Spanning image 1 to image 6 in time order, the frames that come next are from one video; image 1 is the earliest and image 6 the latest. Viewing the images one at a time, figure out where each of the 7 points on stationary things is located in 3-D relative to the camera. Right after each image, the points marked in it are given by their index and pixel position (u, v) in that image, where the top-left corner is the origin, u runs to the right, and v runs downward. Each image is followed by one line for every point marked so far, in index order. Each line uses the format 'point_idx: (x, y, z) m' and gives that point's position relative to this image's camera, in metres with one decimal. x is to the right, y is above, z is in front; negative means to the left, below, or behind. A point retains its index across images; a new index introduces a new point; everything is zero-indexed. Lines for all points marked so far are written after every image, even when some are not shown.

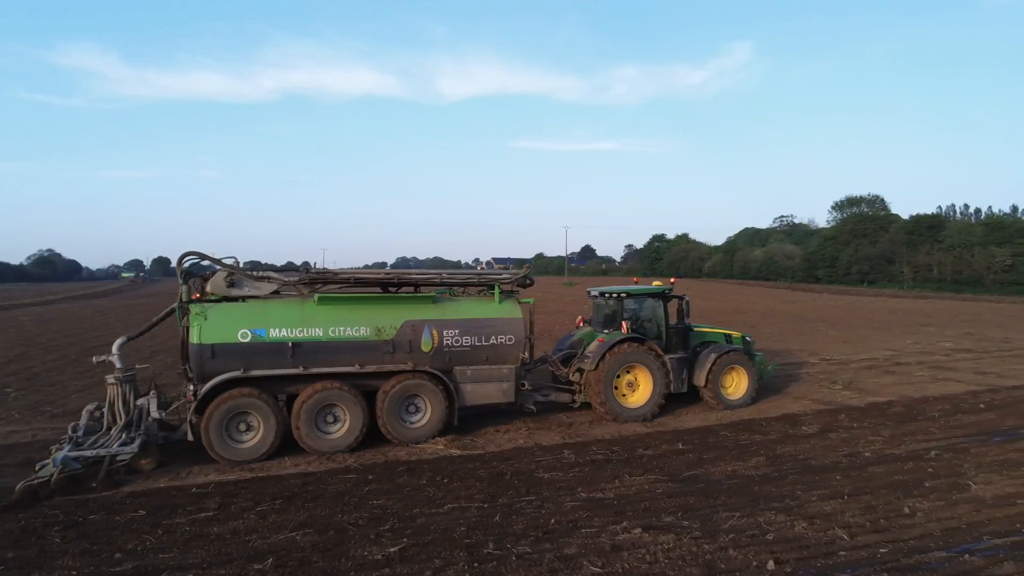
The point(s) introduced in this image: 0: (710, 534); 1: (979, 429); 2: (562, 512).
0: (+1.1, -1.4, +4.2) m
1: (+4.1, -1.3, +6.6) m
2: (+0.3, -1.4, +4.7) m
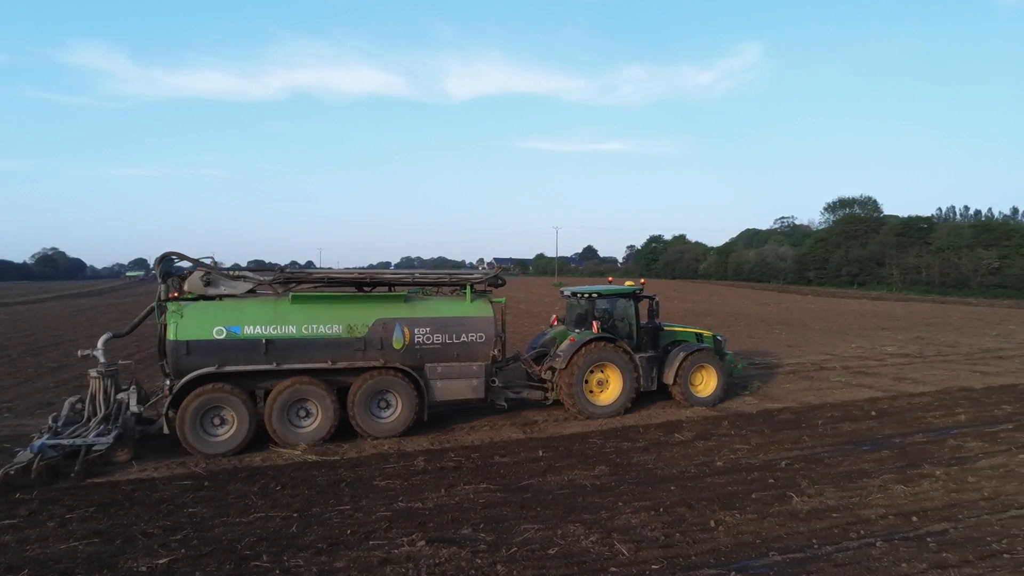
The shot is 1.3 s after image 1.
0: (-0.1, -1.4, +4.1) m
1: (+2.9, -1.3, +6.5) m
2: (-0.9, -1.4, +4.5) m
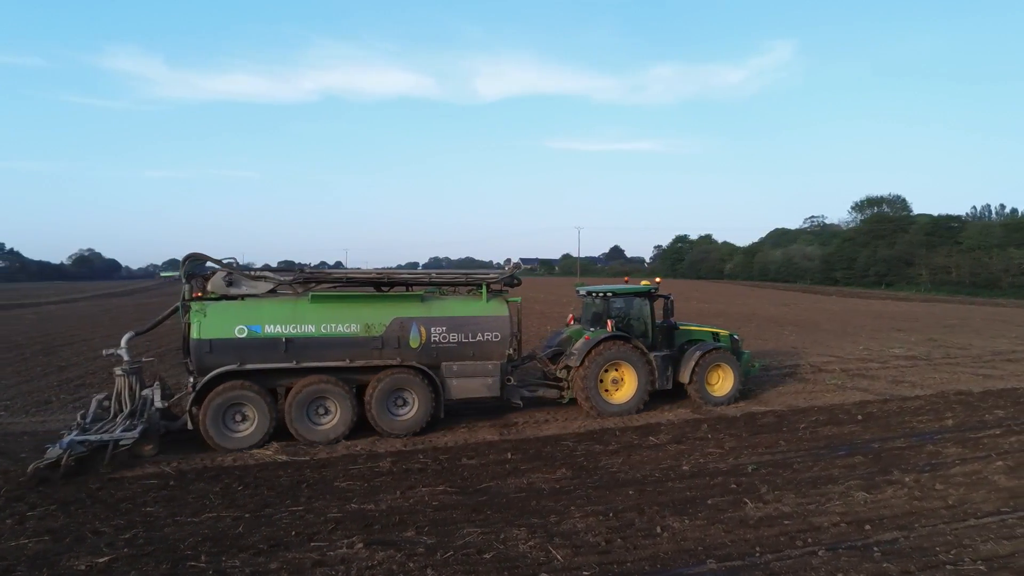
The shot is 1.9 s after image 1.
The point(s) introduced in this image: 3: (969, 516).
0: (-0.4, -1.4, +4.1) m
1: (+2.7, -1.3, +6.3) m
2: (-1.2, -1.5, +4.5) m
3: (+2.7, -1.3, +4.4) m
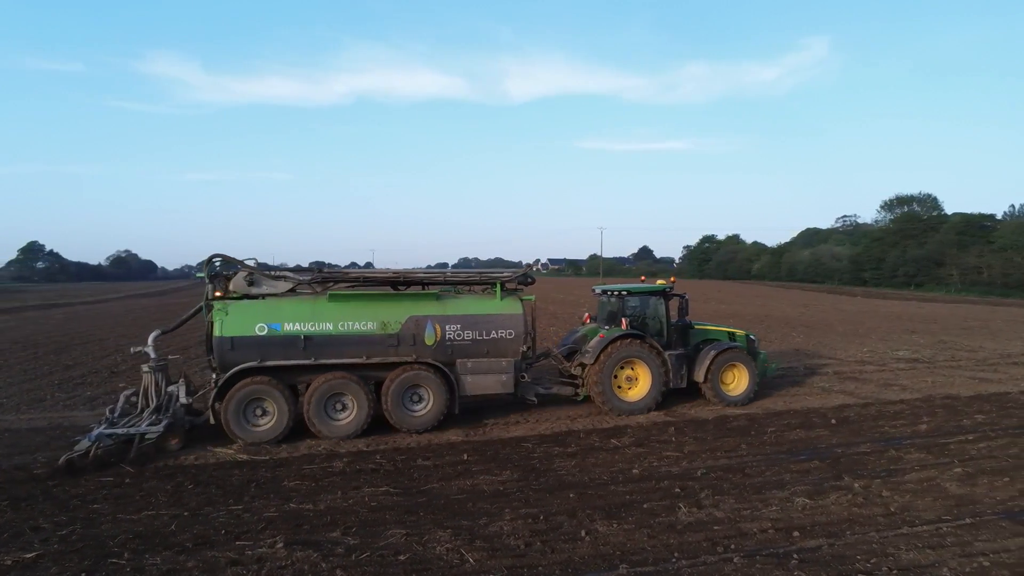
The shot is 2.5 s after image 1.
0: (-0.9, -1.4, +4.1) m
1: (+2.3, -1.3, +6.2) m
2: (-1.7, -1.5, +4.6) m
3: (+2.3, -1.4, +4.3) m
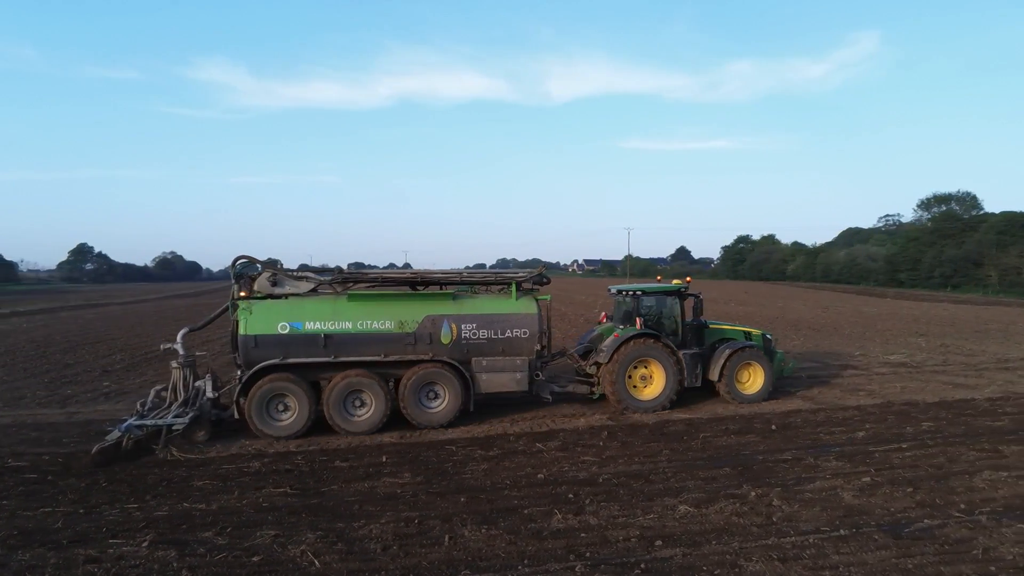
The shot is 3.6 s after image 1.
0: (-1.7, -1.5, +4.1) m
1: (+1.6, -1.3, +6.1) m
2: (-2.4, -1.5, +4.7) m
3: (+1.5, -1.4, +4.2) m
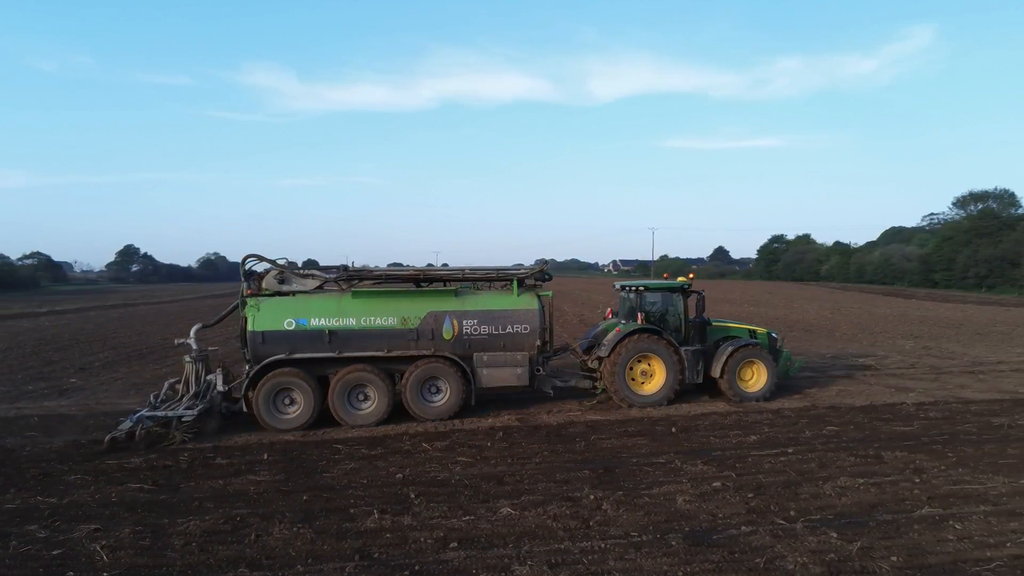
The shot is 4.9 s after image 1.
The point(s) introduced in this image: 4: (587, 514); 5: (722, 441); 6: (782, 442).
0: (-2.8, -1.5, +4.2) m
1: (+0.6, -1.3, +6.0) m
2: (-3.5, -1.5, +4.8) m
3: (+0.4, -1.4, +4.1) m
4: (+0.5, -1.4, +4.5) m
5: (+1.8, -1.3, +6.3) m
6: (+2.3, -1.3, +6.2) m
